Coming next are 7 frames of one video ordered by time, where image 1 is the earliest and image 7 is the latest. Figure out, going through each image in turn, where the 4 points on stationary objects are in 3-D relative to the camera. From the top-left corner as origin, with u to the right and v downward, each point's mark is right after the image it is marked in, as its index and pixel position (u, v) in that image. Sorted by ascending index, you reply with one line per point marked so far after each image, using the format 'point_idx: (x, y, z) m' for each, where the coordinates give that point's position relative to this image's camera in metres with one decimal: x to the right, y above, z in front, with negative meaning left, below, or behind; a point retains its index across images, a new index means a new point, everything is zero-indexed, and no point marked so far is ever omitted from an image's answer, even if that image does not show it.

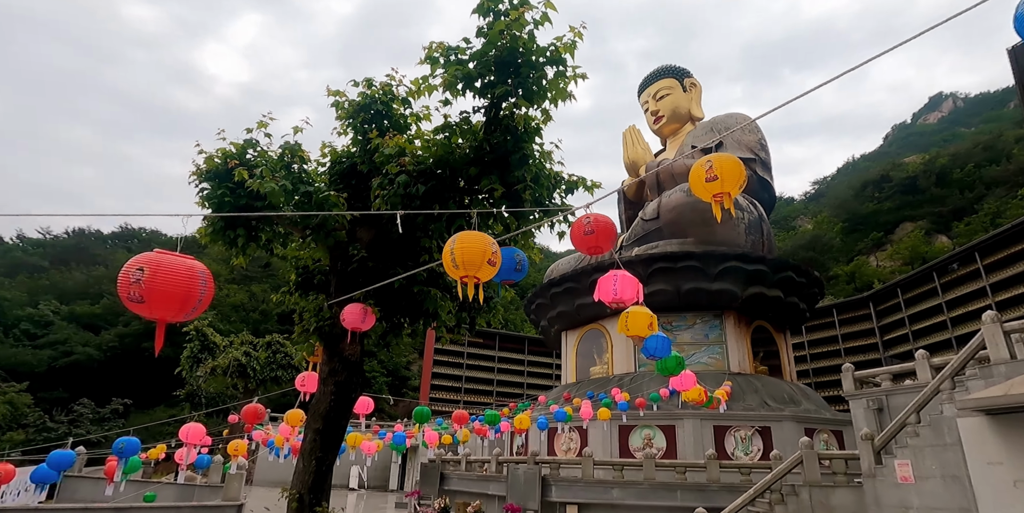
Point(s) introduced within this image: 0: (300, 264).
0: (-3.0, -0.1, +7.6) m
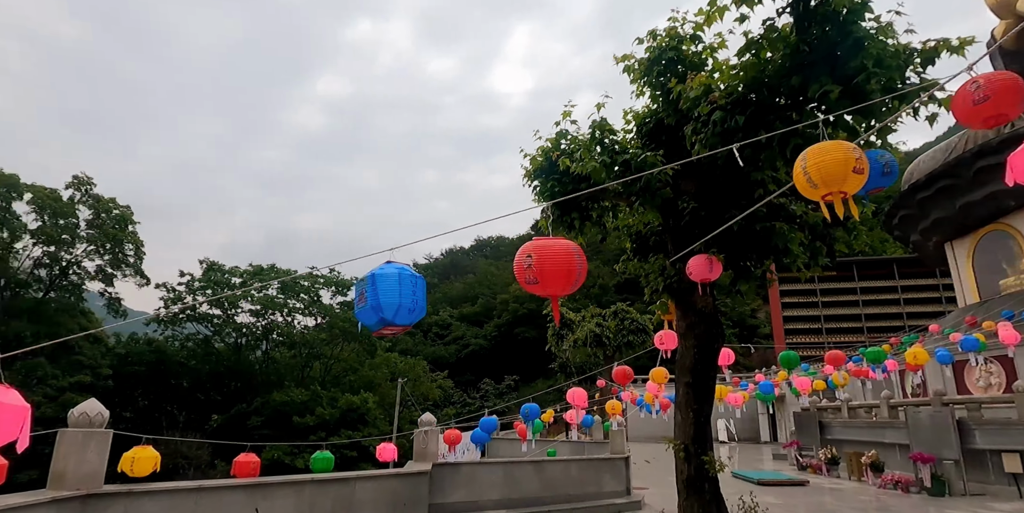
0: (+1.8, +0.4, +7.9) m
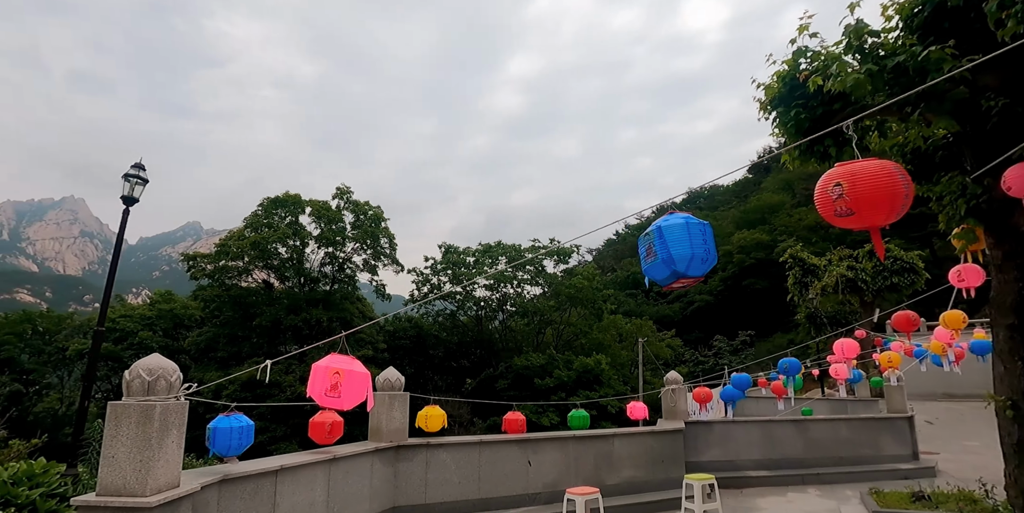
0: (+4.8, +1.3, +6.6) m
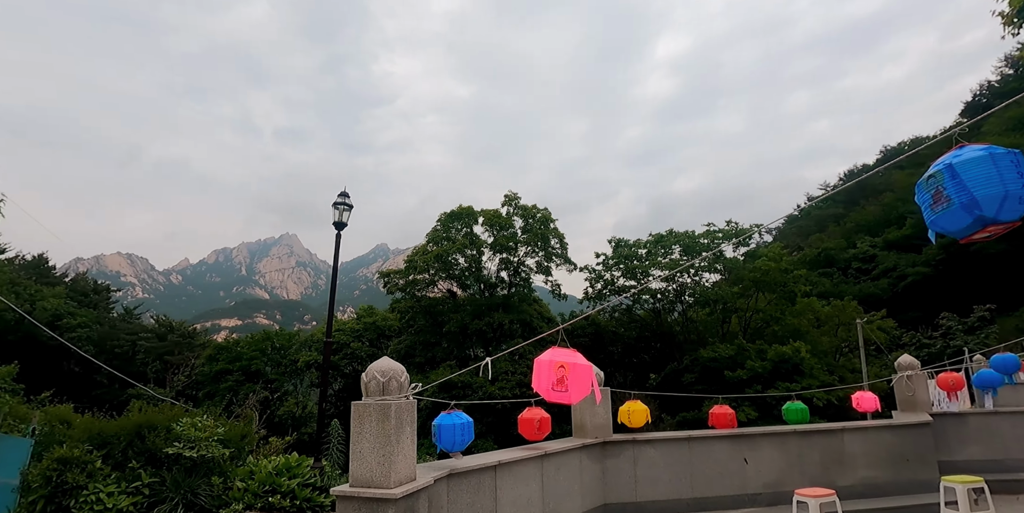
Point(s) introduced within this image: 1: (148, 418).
0: (+6.6, +1.9, +4.8) m
1: (-4.3, -1.9, +6.5) m
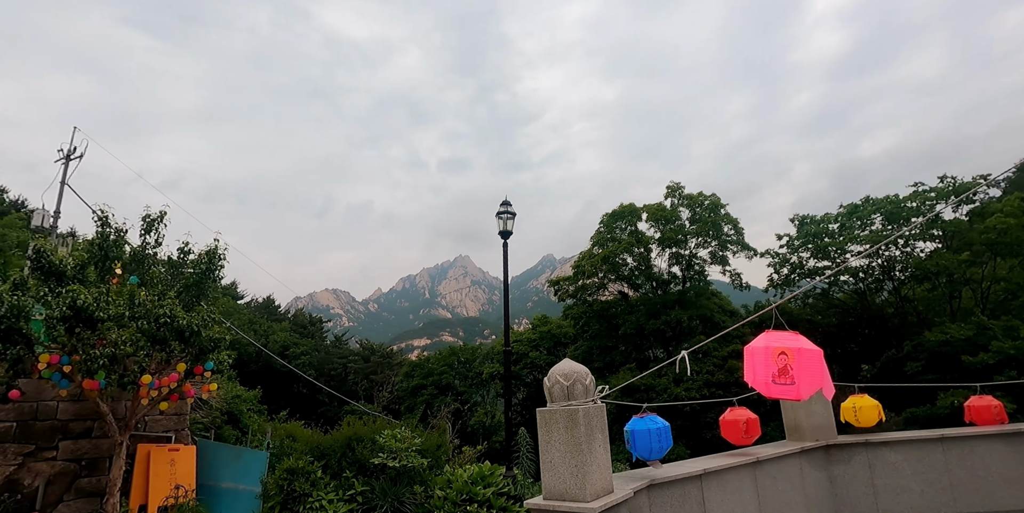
0: (+7.5, +2.9, +2.3) m
1: (-2.0, -2.2, +7.0) m
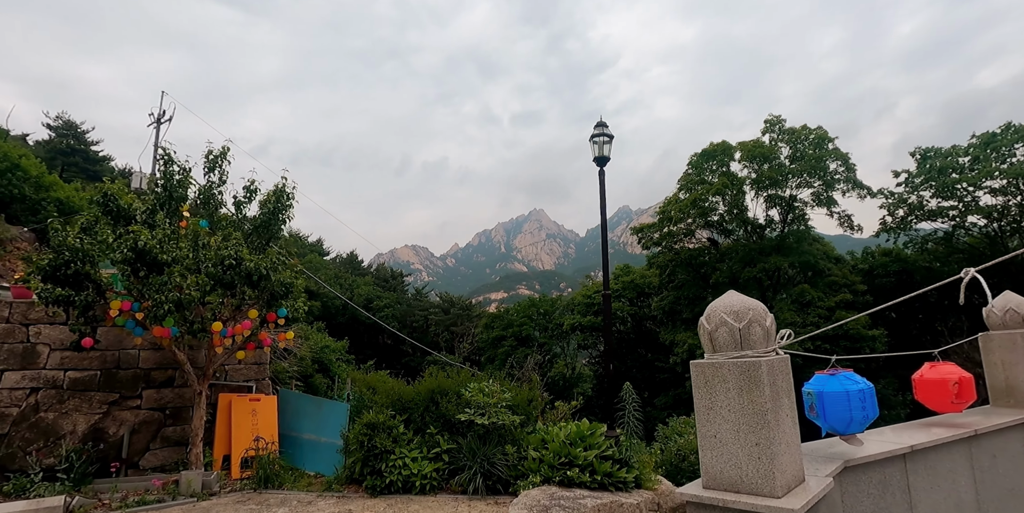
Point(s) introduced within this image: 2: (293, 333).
0: (+7.8, +3.4, 0.0) m
1: (-0.8, -1.5, +6.3) m
2: (-2.8, -1.0, +7.0) m
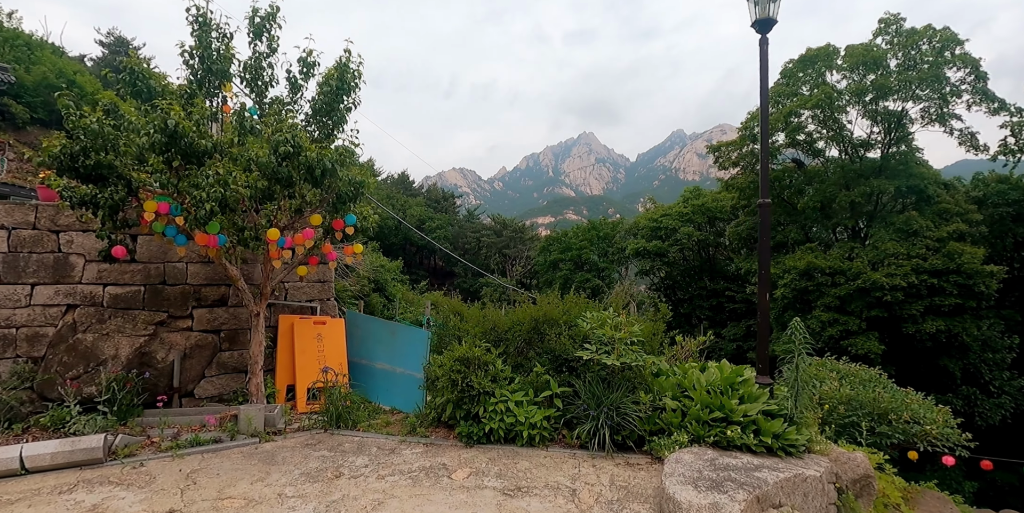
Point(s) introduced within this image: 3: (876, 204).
0: (+8.4, +3.3, -2.6) m
1: (+0.3, -0.5, +5.0) m
2: (-1.6, +0.1, +5.8) m
3: (+10.4, +1.7, +15.4) m
